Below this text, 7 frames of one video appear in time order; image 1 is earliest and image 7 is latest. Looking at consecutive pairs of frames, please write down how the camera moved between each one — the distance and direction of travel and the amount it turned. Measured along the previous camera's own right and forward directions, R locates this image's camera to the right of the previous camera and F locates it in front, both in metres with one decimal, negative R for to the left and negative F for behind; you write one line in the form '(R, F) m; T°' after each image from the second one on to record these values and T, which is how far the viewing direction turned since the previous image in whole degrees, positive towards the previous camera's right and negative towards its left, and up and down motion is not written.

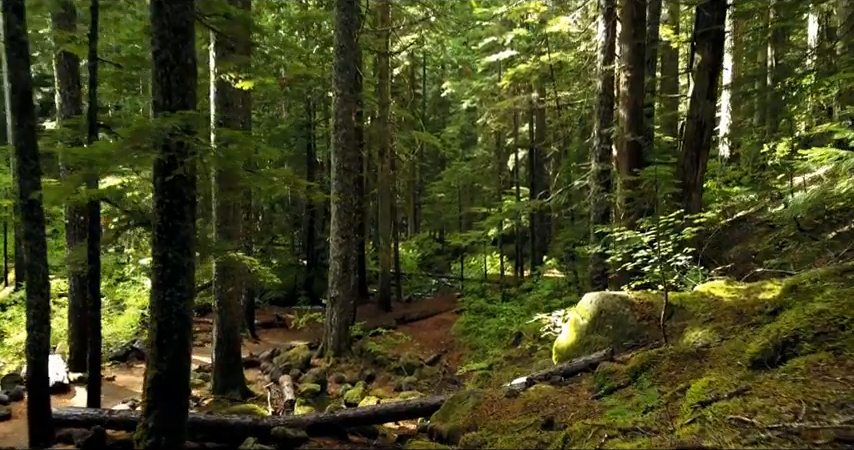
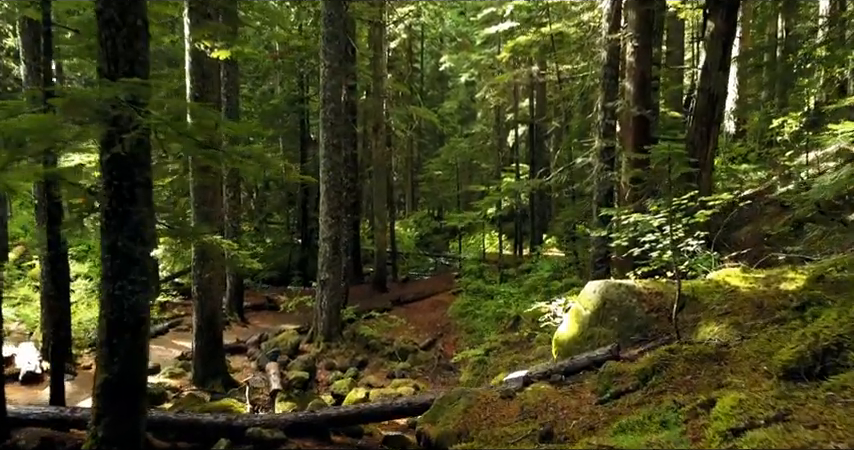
(+0.1, +0.6) m; 0°
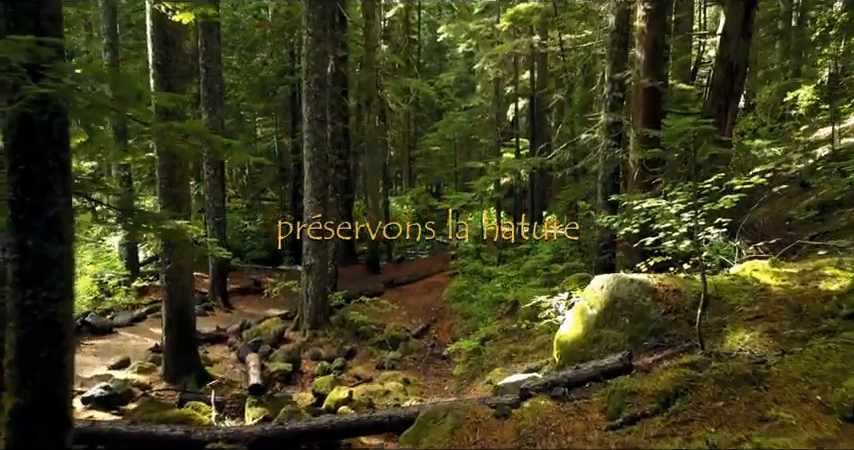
(+0.1, +0.8) m; 0°
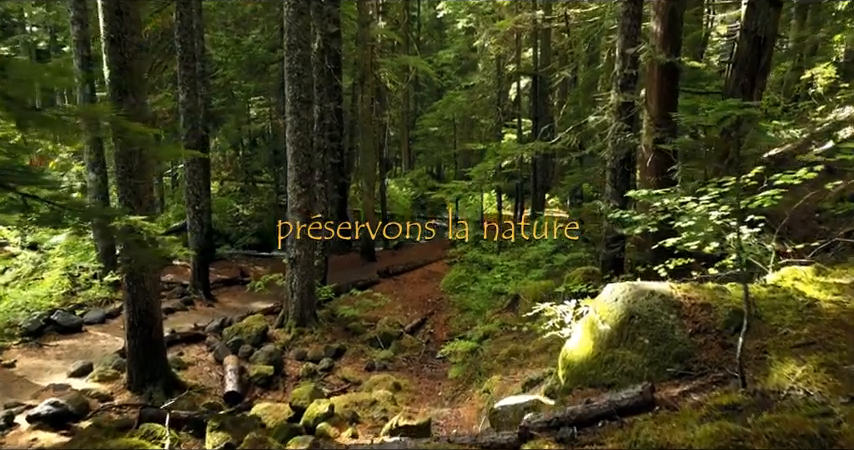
(+0.1, +0.9) m; 0°
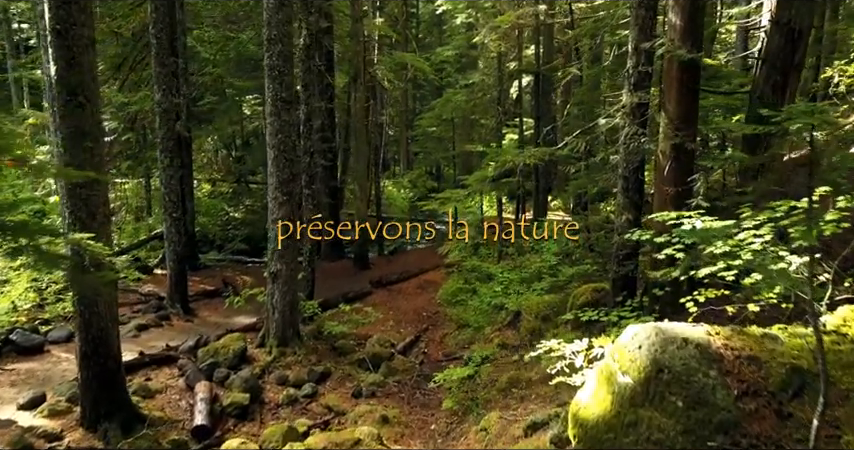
(+0.1, +0.9) m; 0°
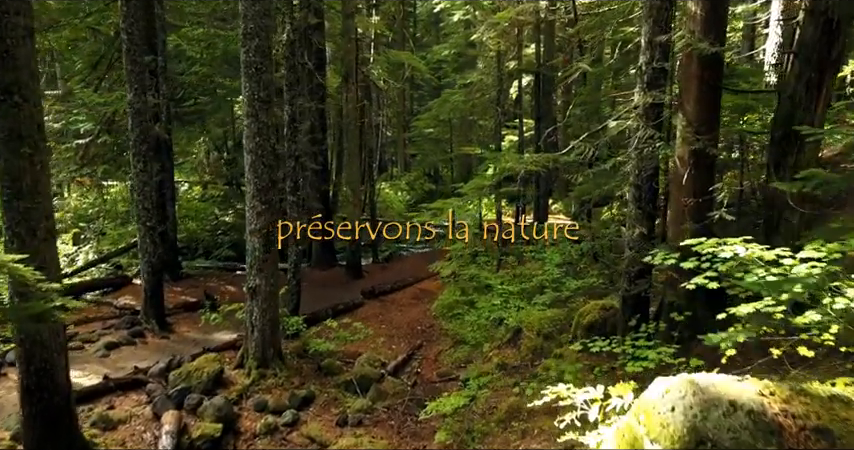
(+0.1, +0.8) m; 0°
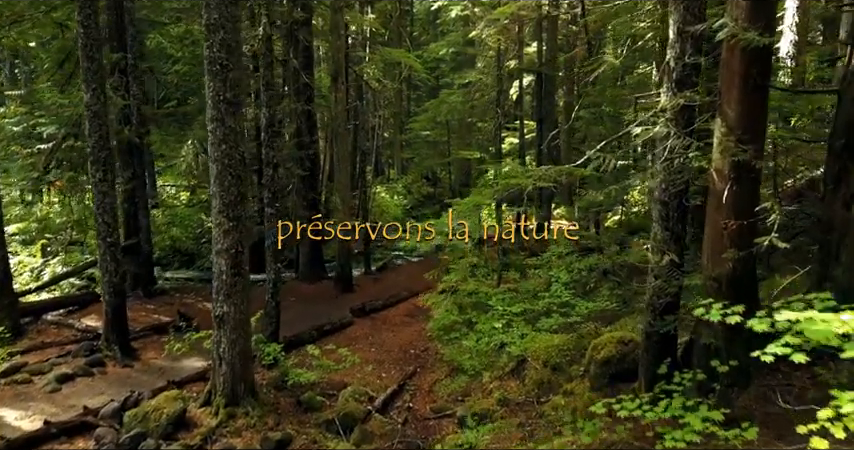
(+0.1, +1.1) m; 0°
